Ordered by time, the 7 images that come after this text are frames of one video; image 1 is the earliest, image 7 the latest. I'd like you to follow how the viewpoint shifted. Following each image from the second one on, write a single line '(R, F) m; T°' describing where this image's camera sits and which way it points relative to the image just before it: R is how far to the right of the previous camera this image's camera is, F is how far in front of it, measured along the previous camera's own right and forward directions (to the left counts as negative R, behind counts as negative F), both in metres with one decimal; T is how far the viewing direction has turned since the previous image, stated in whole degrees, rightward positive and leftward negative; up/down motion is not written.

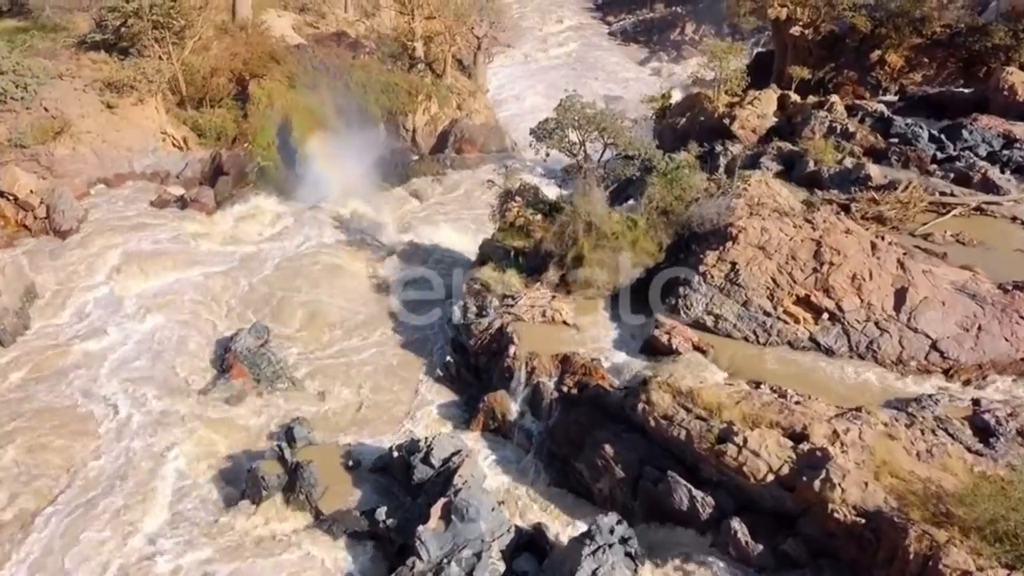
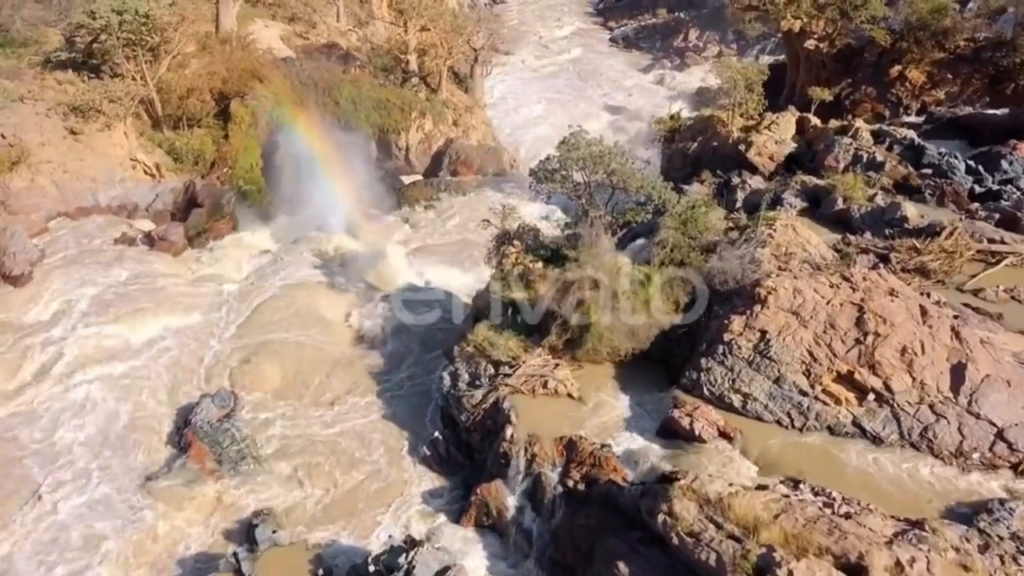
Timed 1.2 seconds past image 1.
(0.0, +1.4) m; 0°
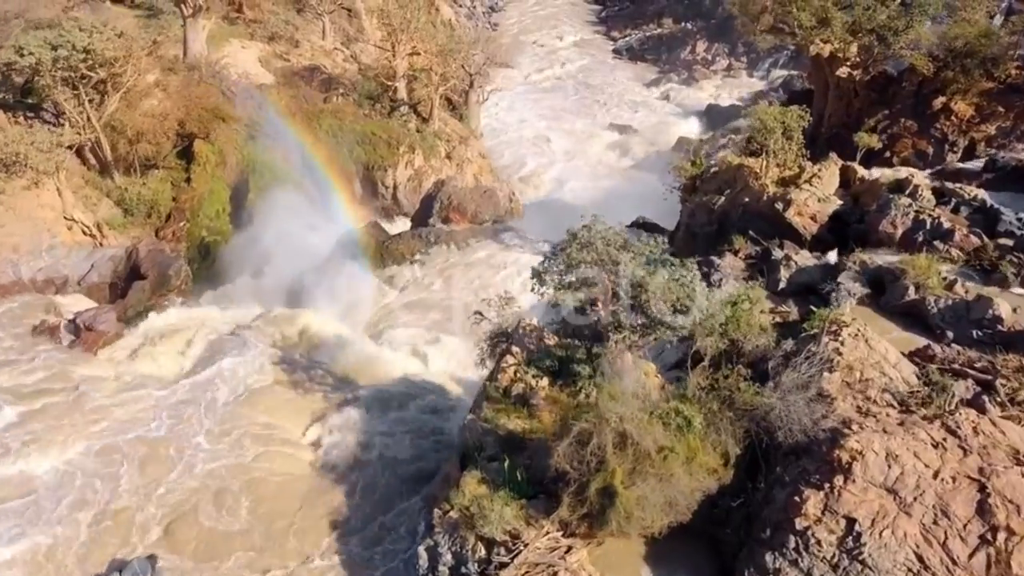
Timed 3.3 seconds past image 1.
(0.0, +2.4) m; 0°
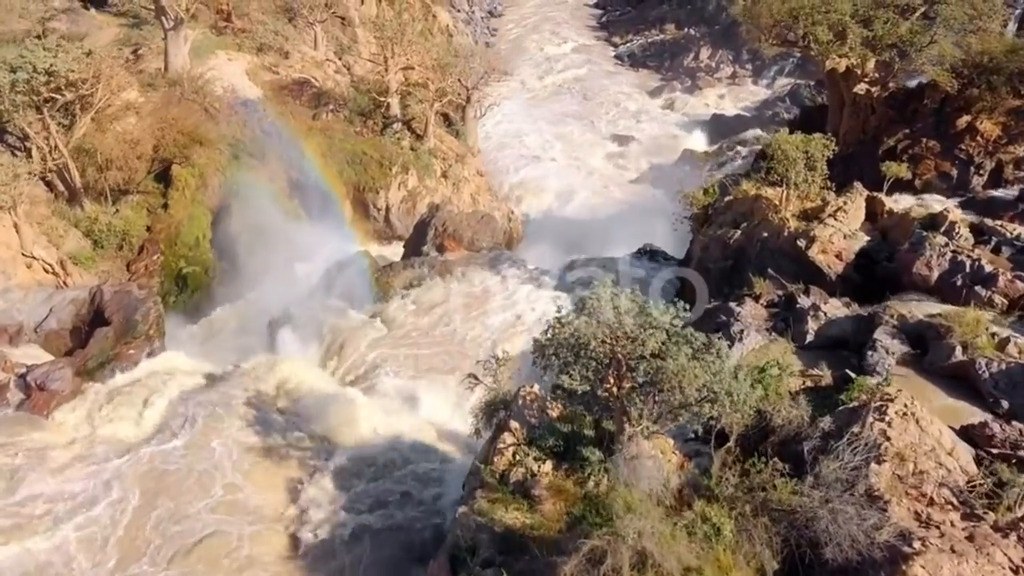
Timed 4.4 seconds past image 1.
(0.0, +1.2) m; 0°
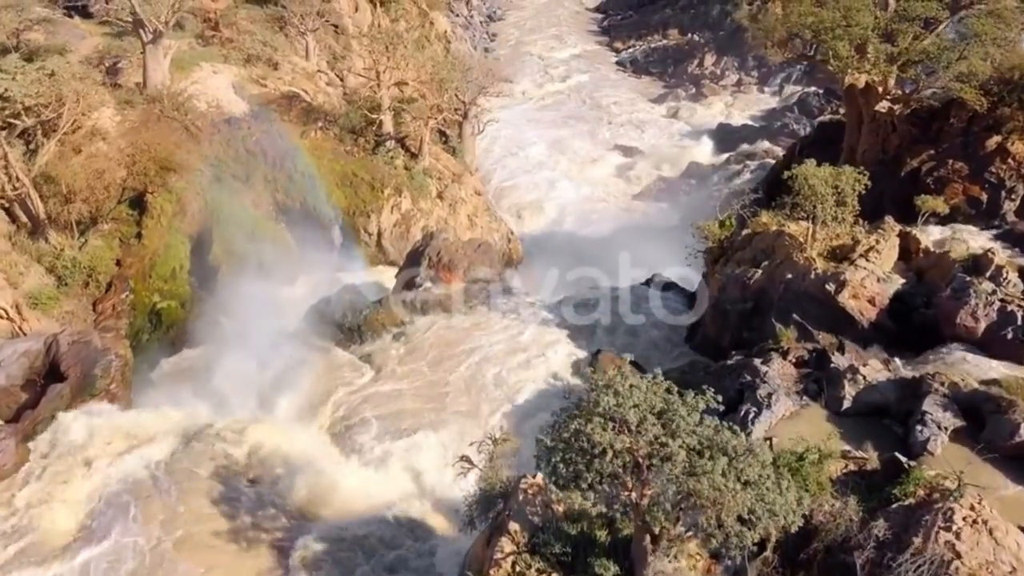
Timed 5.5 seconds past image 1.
(0.0, +1.2) m; 0°
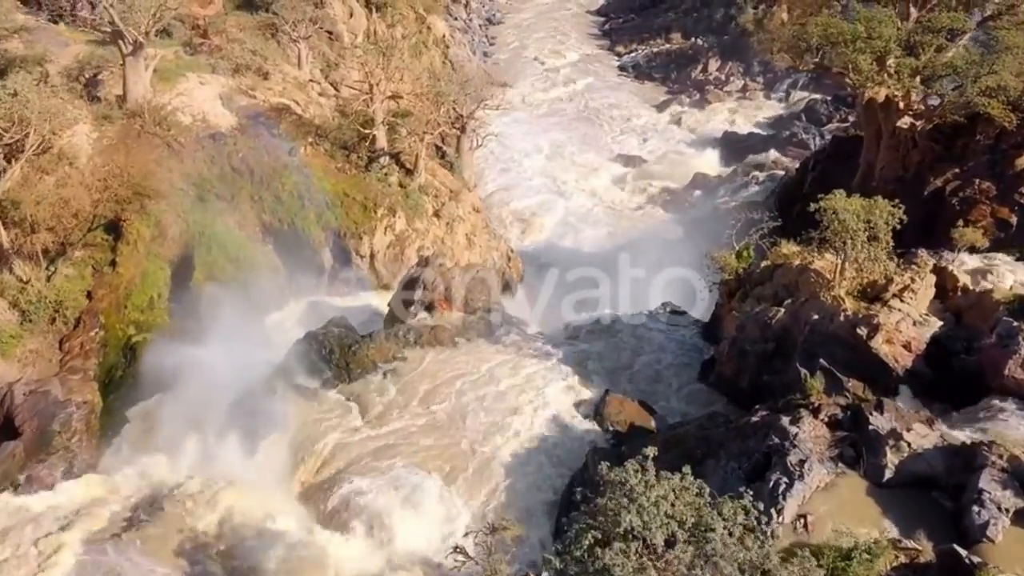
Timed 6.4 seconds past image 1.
(0.0, +1.1) m; 0°
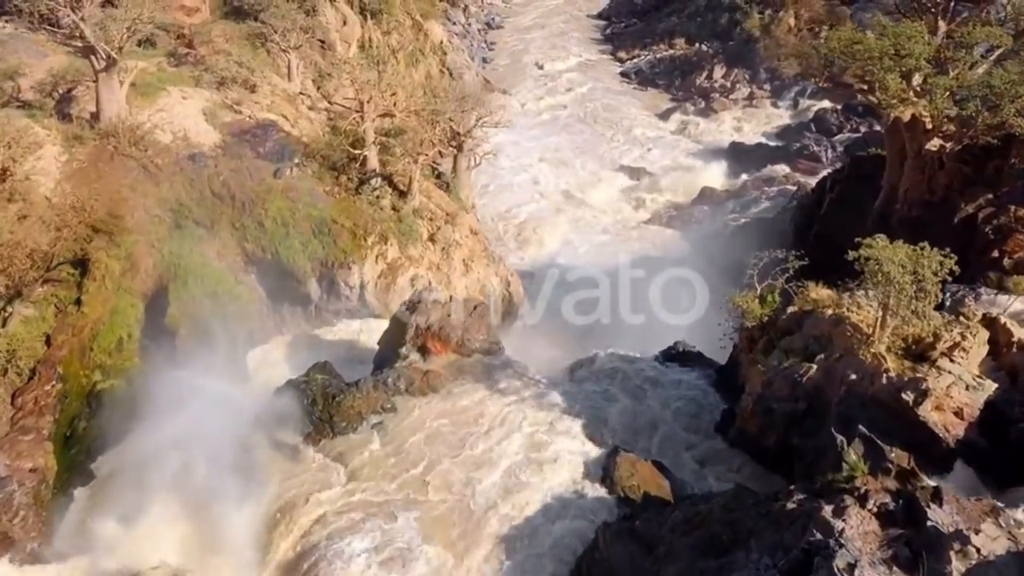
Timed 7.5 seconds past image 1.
(0.0, +1.3) m; 0°
